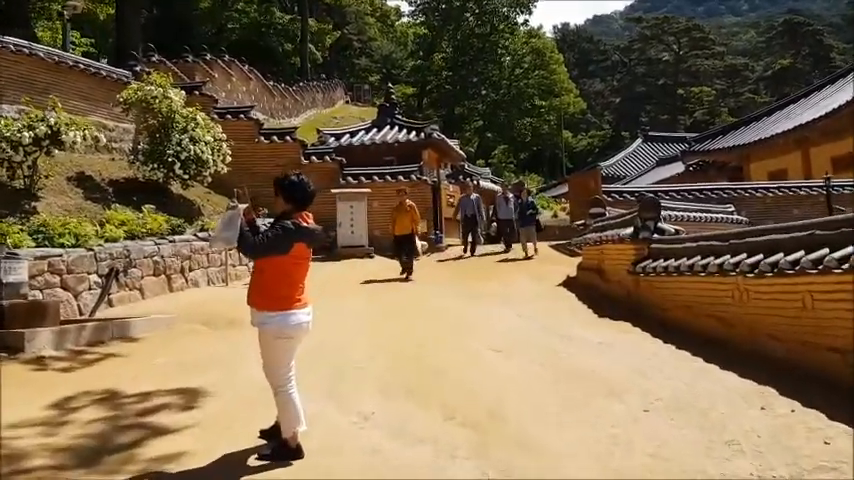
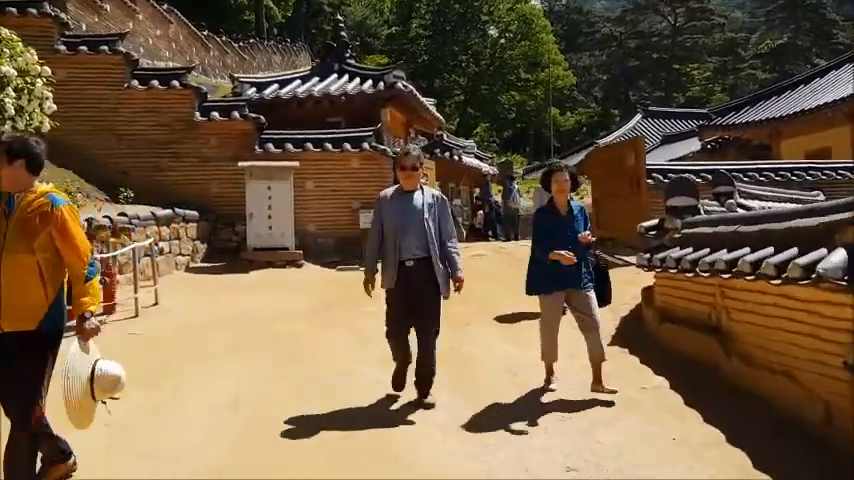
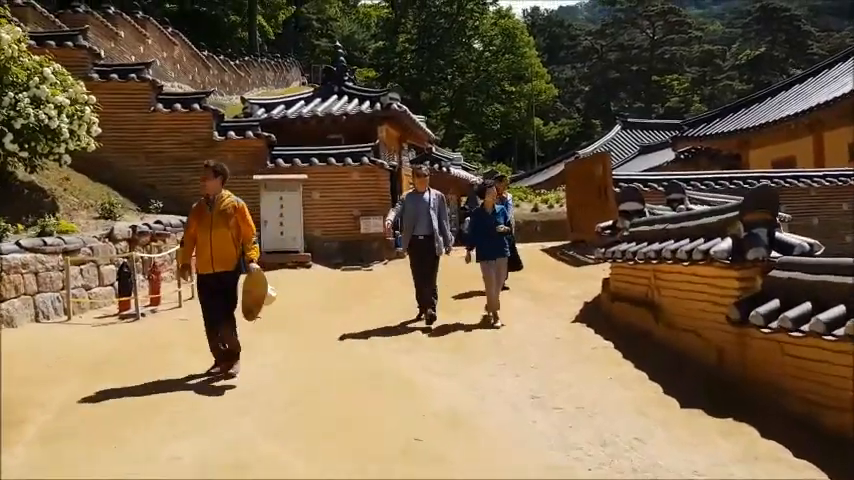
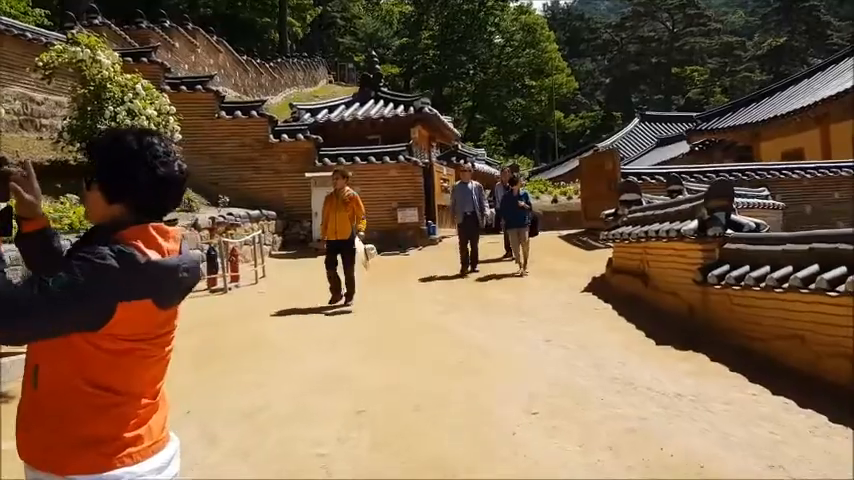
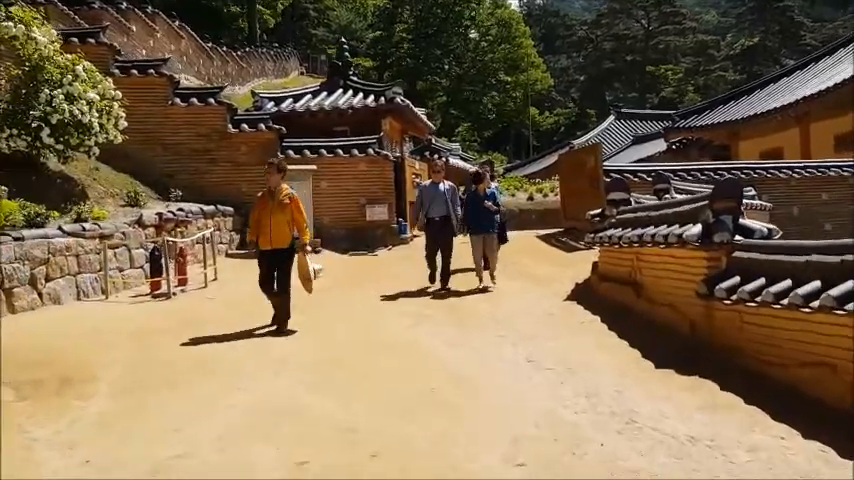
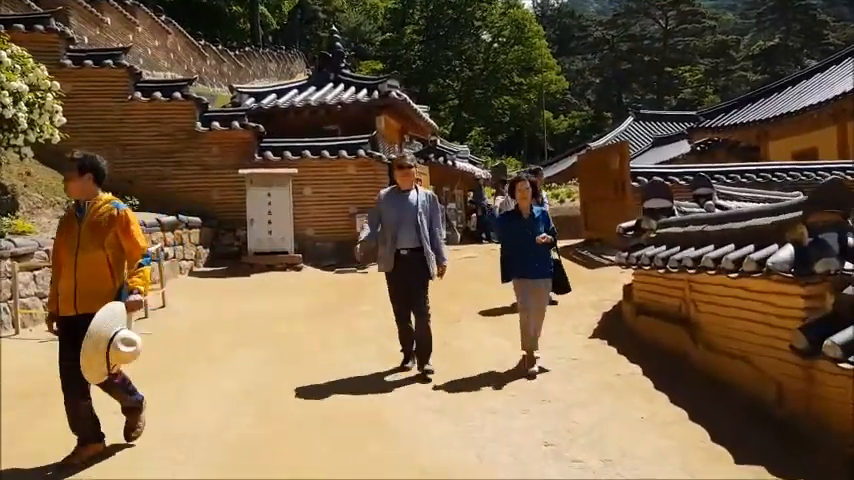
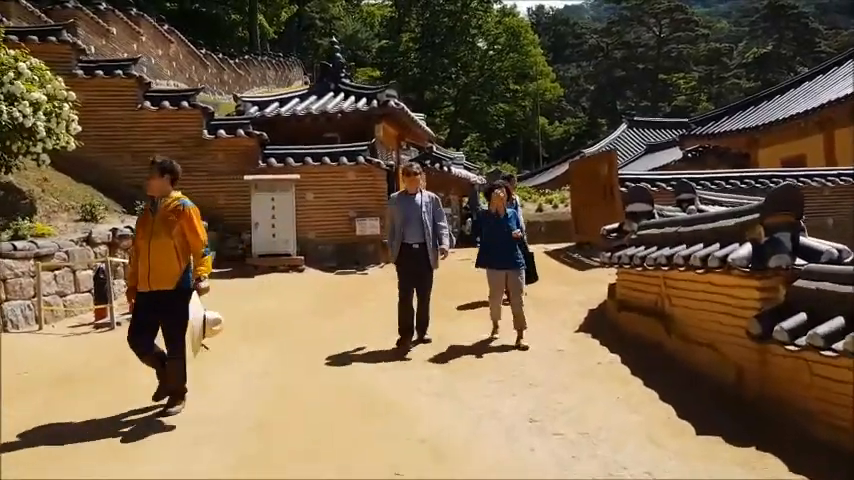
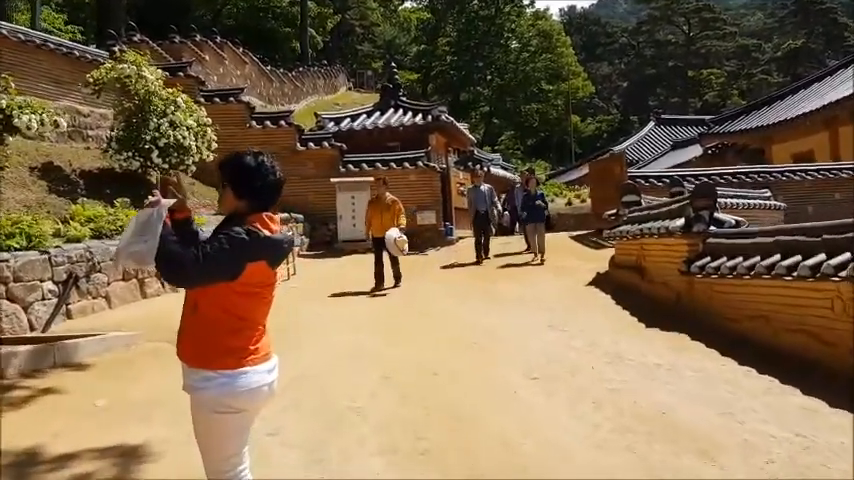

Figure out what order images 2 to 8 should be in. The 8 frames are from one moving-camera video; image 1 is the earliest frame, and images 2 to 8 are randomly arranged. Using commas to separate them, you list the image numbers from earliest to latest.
8, 4, 5, 3, 7, 6, 2
